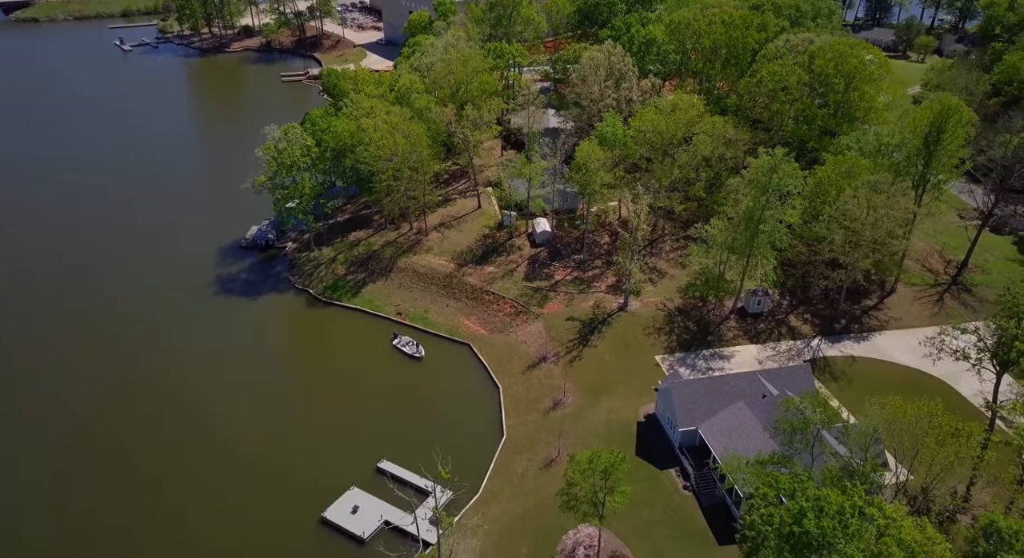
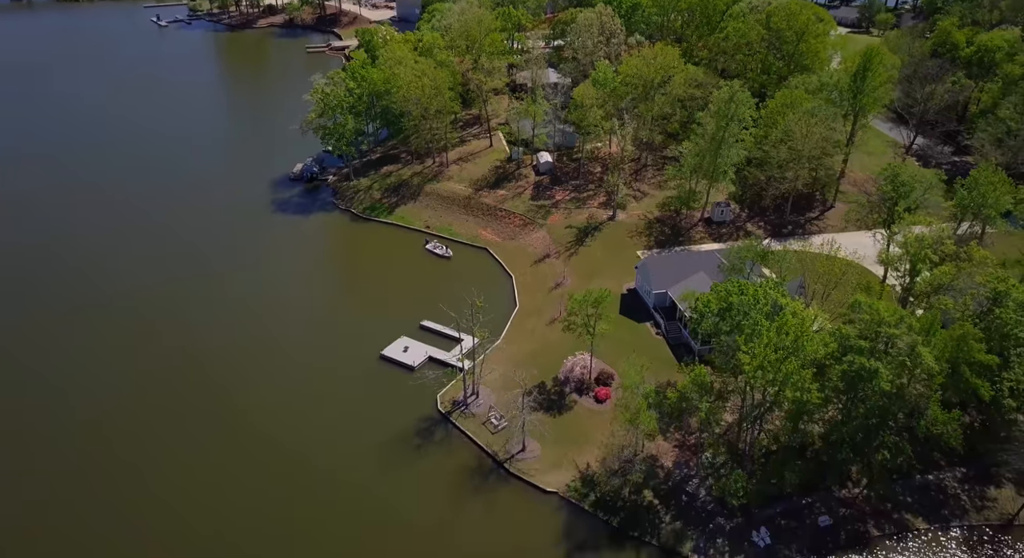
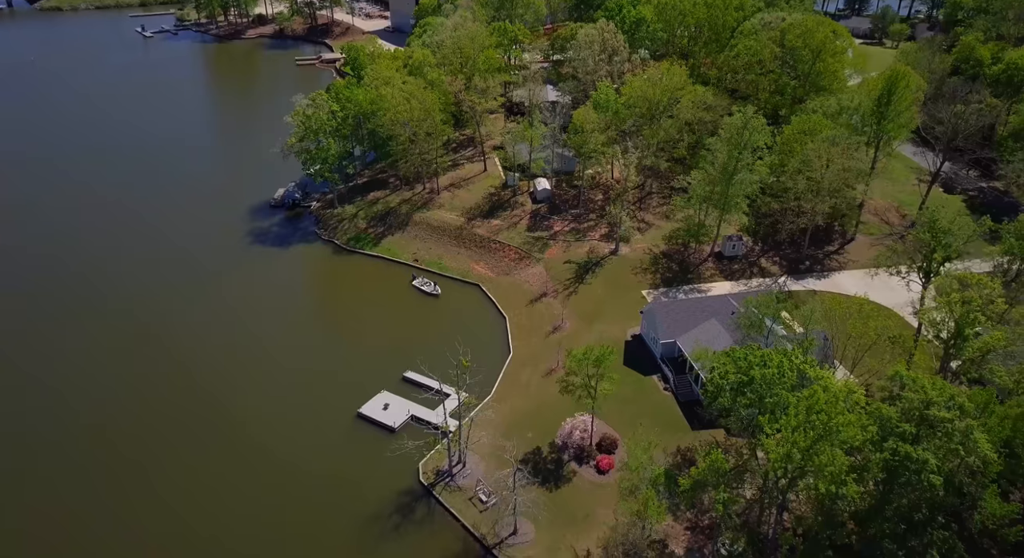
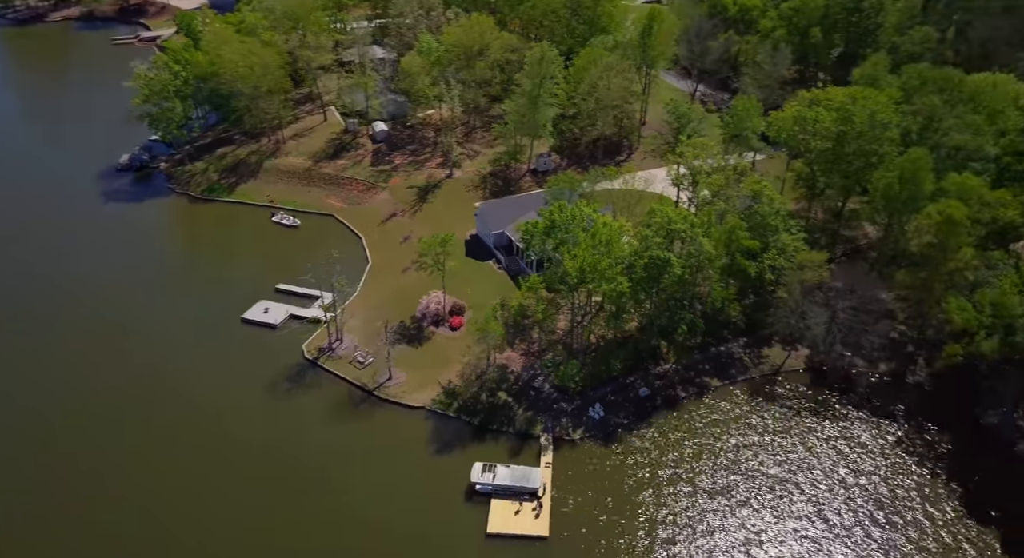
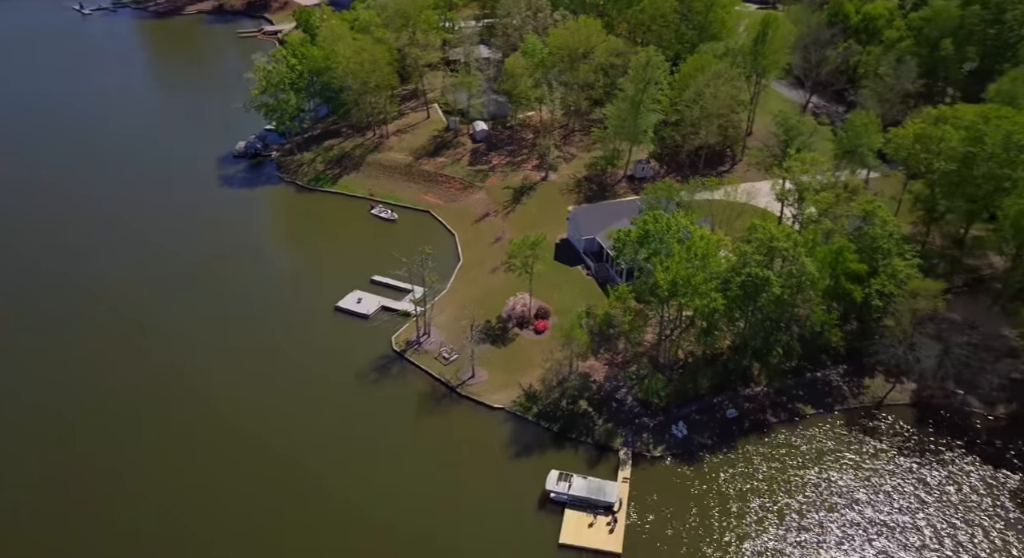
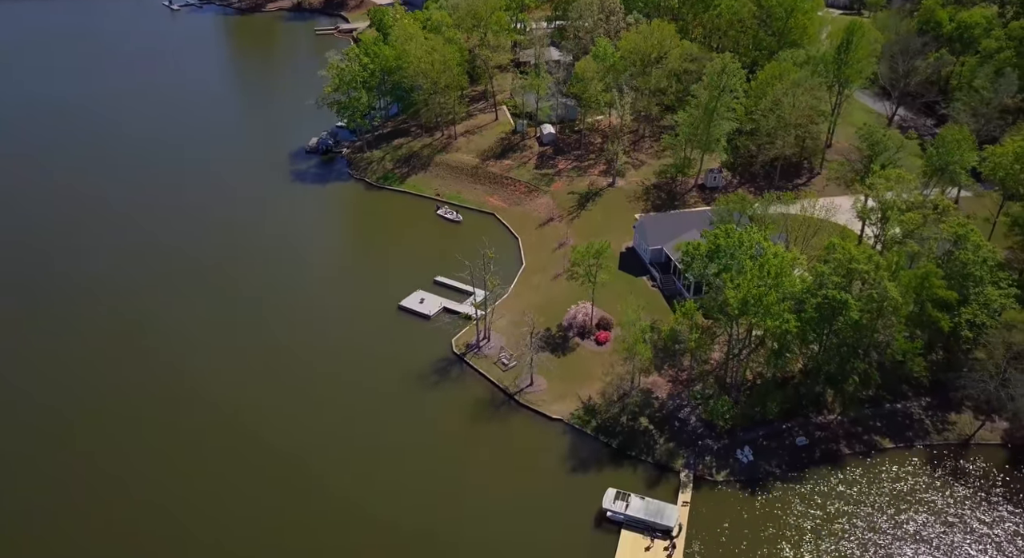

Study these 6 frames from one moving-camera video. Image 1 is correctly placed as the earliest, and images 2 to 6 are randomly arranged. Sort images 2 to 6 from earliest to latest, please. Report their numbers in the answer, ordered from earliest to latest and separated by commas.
3, 2, 6, 5, 4
